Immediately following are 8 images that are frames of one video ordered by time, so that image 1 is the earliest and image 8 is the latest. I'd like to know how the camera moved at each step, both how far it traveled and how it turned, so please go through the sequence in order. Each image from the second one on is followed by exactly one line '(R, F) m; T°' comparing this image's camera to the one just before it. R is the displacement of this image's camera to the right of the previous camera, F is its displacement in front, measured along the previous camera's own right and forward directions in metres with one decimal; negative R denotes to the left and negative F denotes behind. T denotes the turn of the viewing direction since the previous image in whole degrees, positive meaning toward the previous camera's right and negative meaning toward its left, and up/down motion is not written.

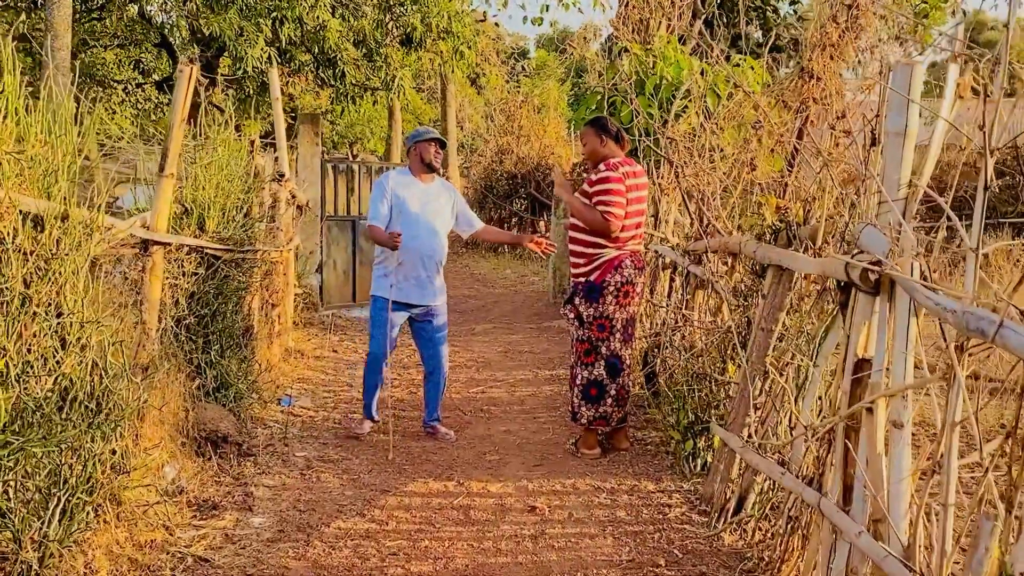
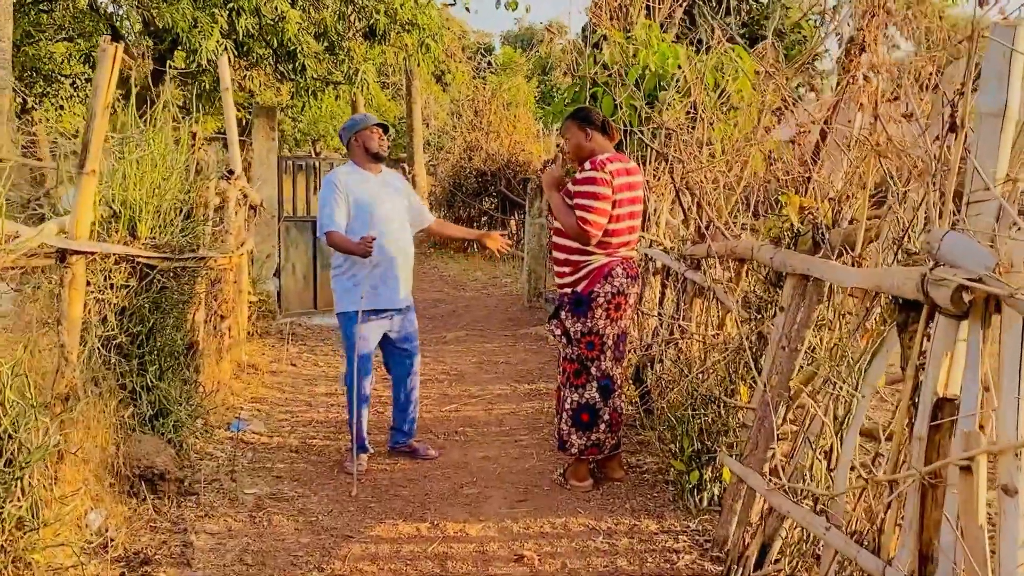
(0.0, +0.5) m; +2°
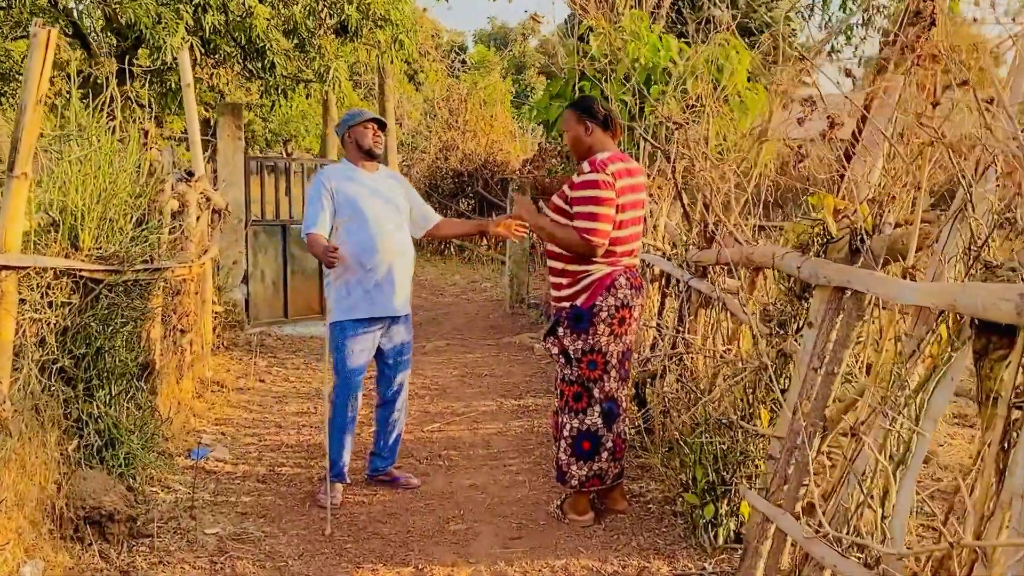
(-0.1, +0.4) m; +1°
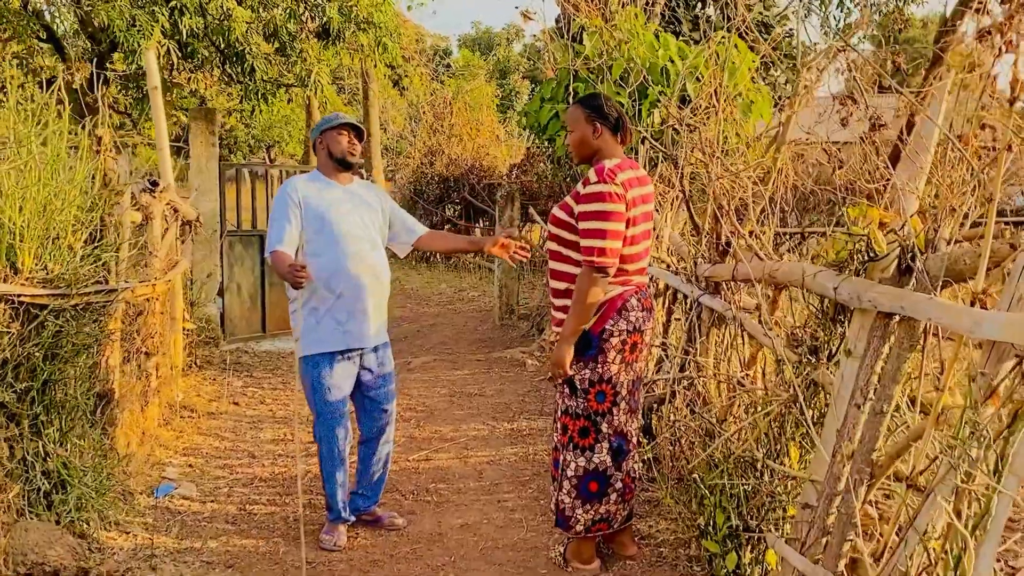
(0.0, +0.4) m; +1°
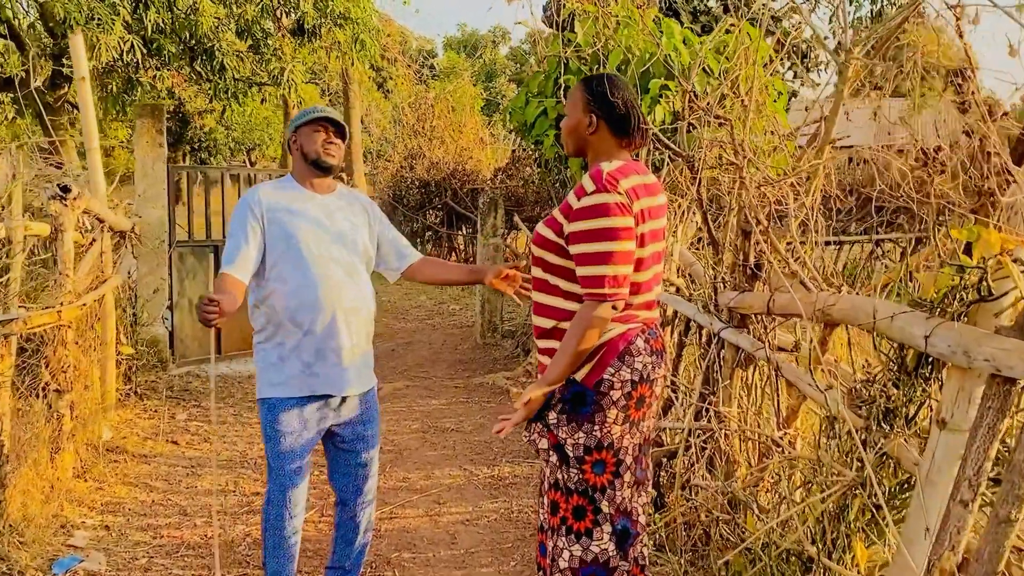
(0.0, +0.7) m; +1°
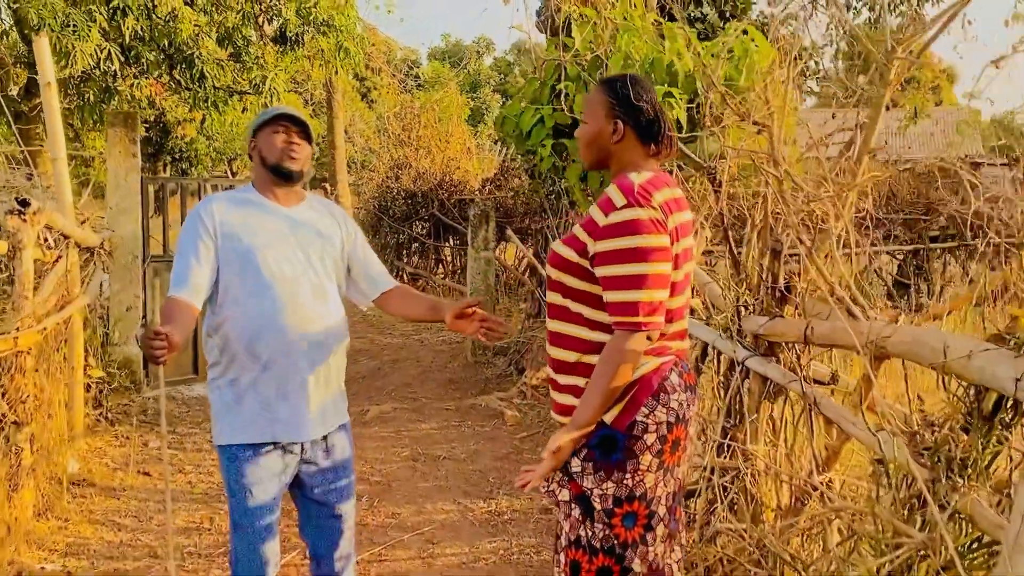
(-0.1, +0.3) m; +1°
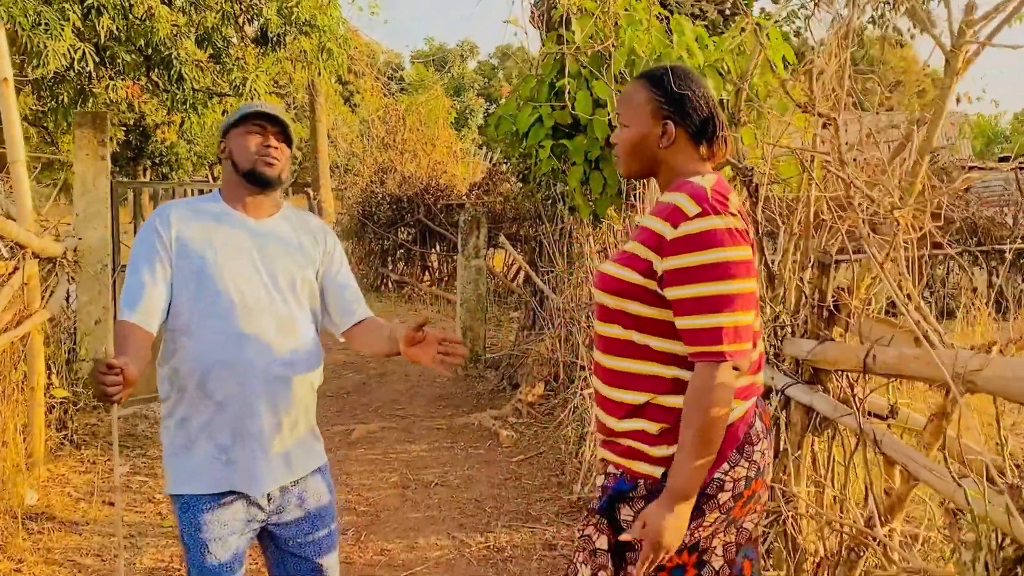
(-0.1, +0.3) m; +1°
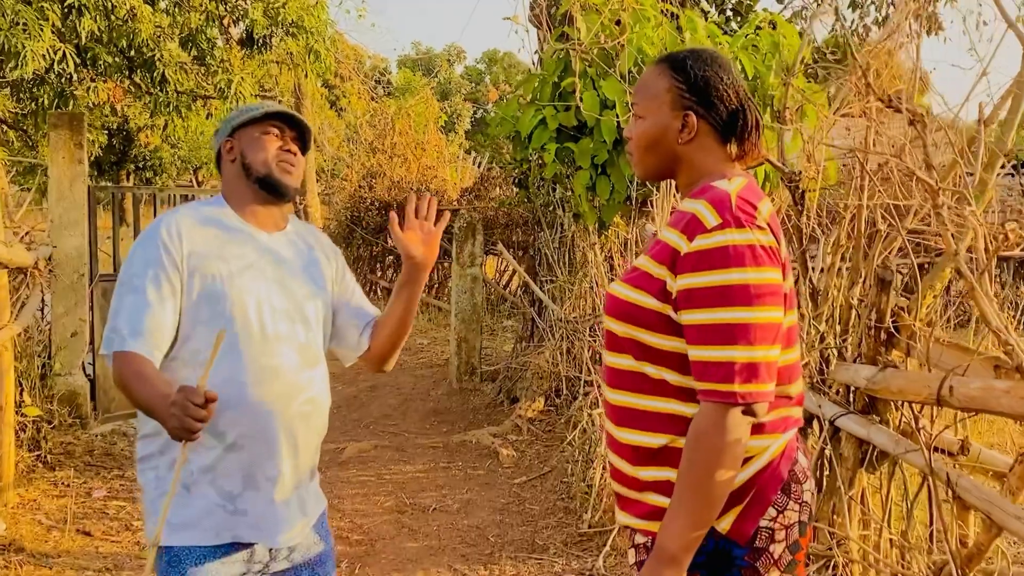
(-0.1, +0.3) m; +1°
